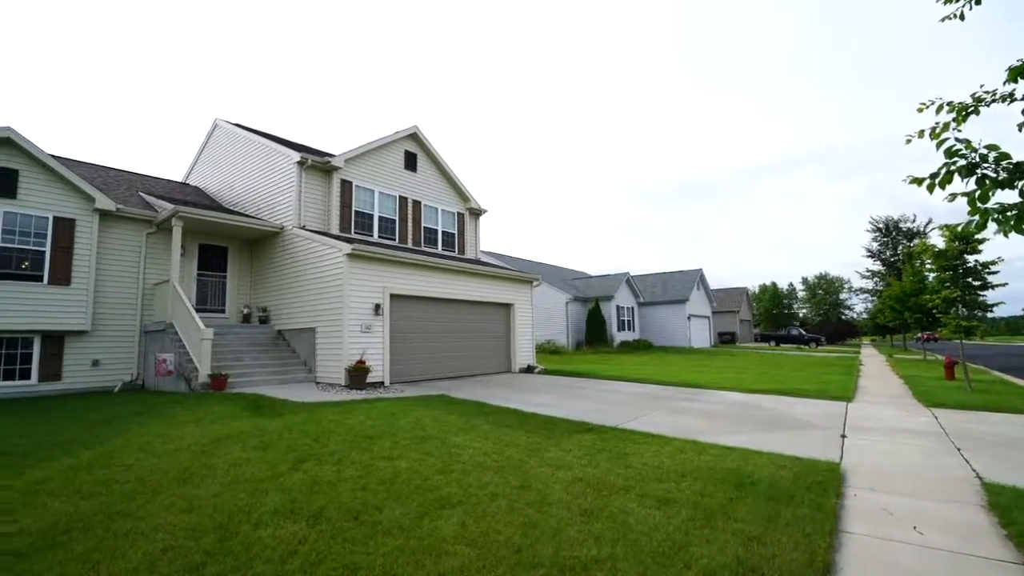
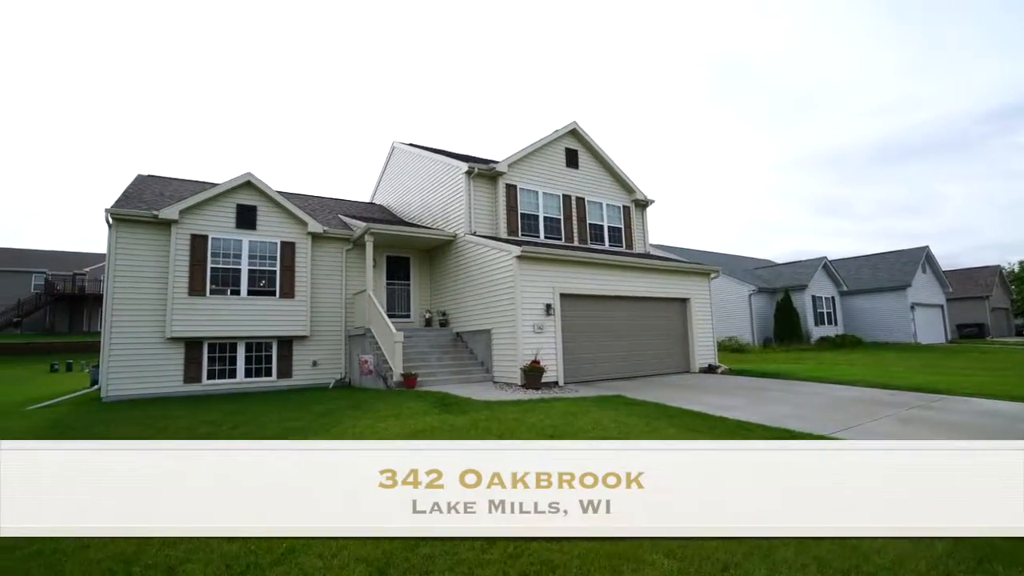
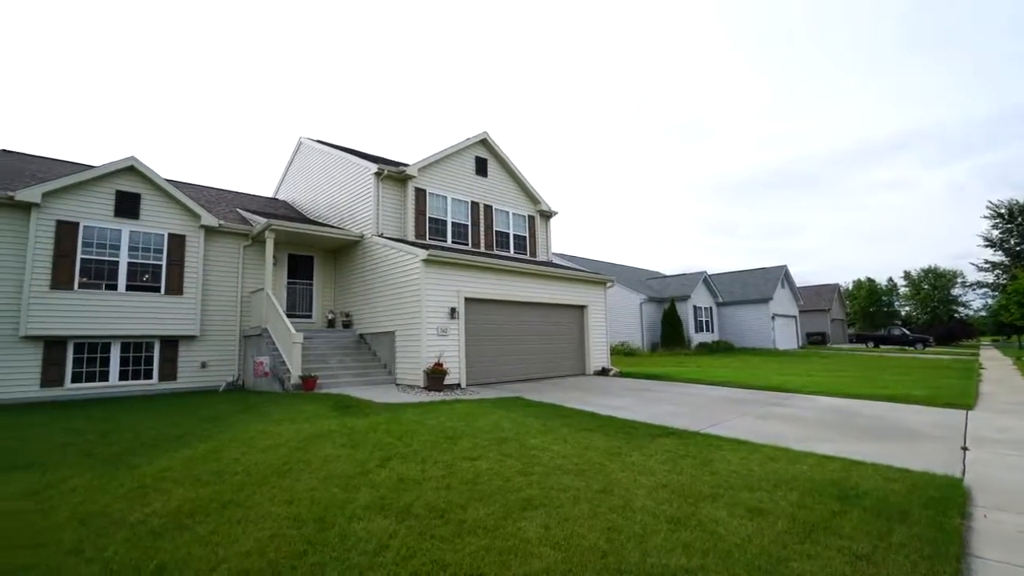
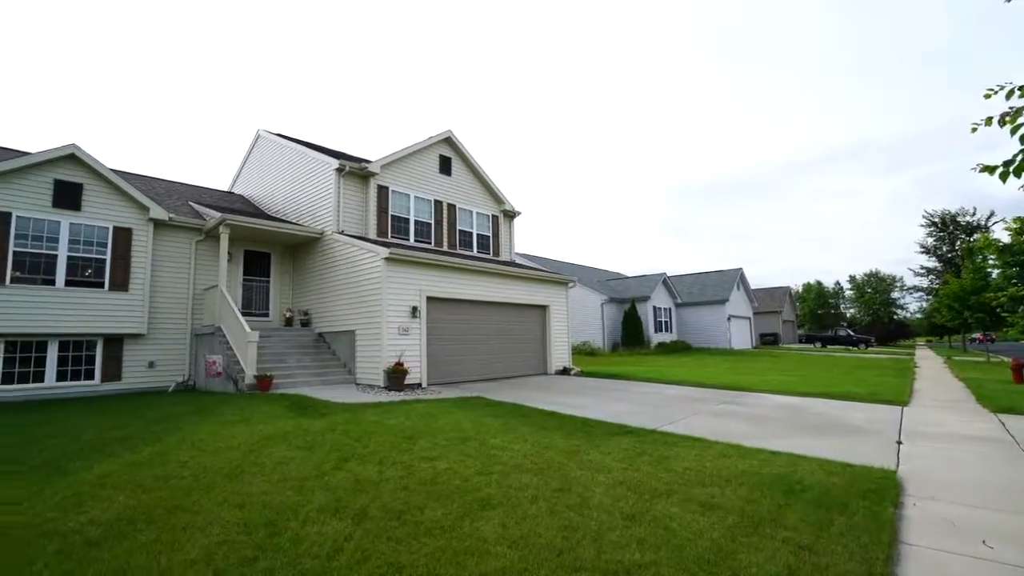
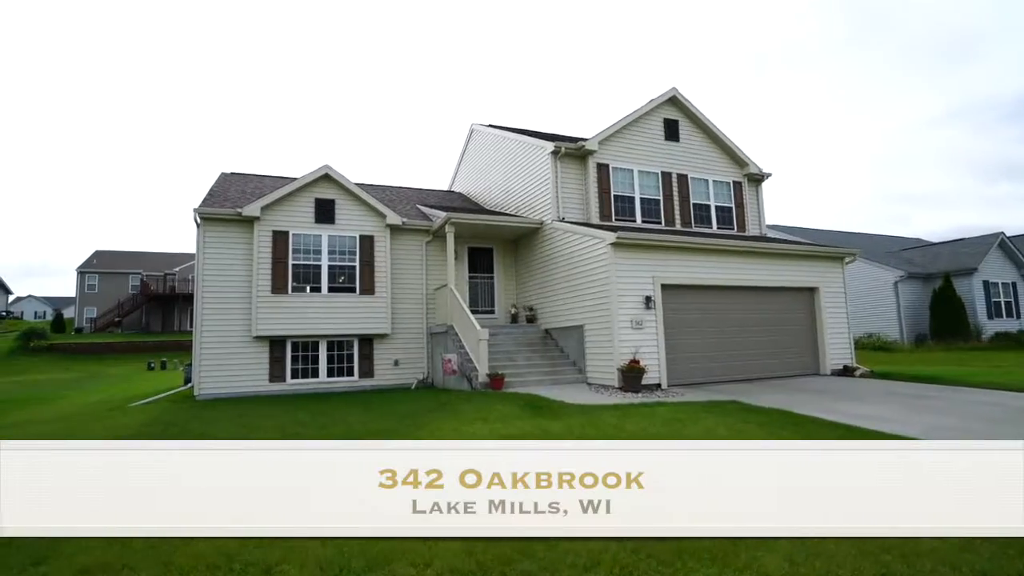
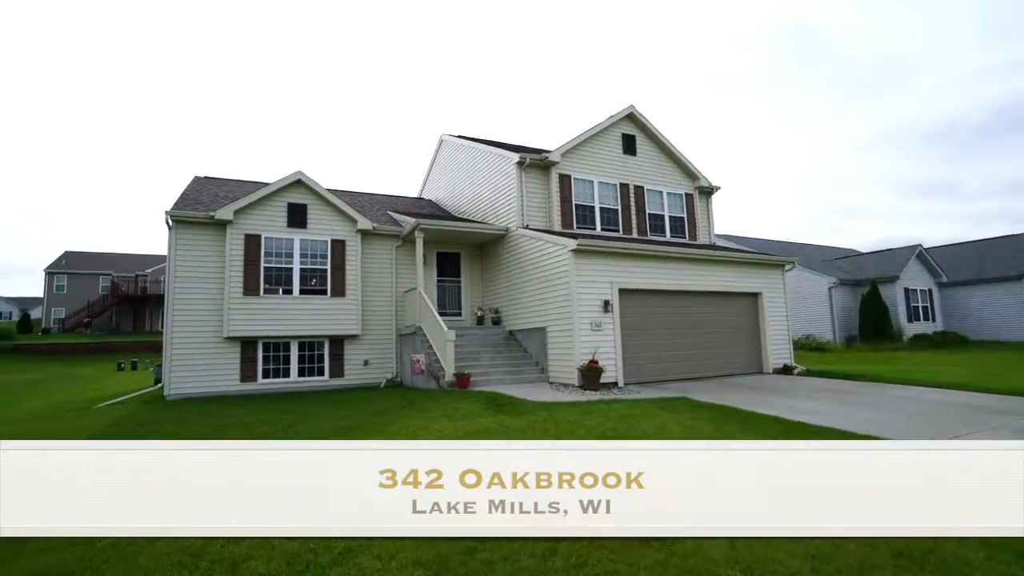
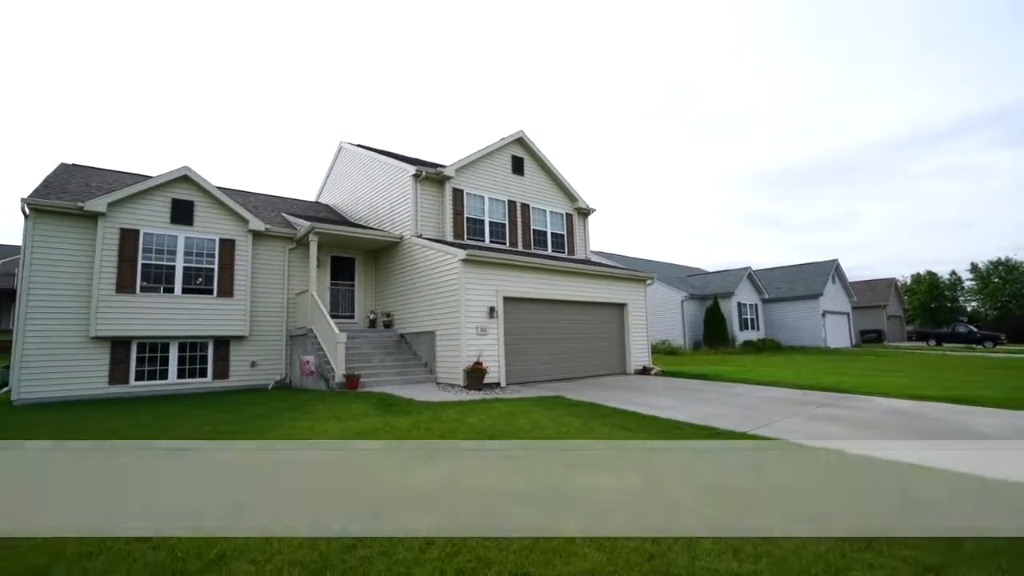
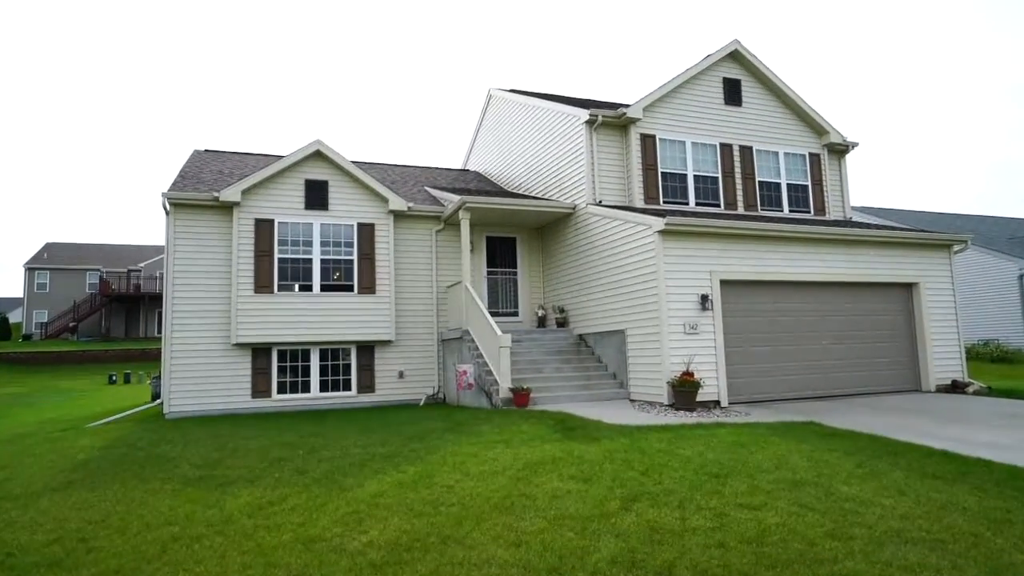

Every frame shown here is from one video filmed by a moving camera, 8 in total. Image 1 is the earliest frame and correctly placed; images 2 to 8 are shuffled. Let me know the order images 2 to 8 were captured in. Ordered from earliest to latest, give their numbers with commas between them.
4, 3, 7, 2, 6, 5, 8
